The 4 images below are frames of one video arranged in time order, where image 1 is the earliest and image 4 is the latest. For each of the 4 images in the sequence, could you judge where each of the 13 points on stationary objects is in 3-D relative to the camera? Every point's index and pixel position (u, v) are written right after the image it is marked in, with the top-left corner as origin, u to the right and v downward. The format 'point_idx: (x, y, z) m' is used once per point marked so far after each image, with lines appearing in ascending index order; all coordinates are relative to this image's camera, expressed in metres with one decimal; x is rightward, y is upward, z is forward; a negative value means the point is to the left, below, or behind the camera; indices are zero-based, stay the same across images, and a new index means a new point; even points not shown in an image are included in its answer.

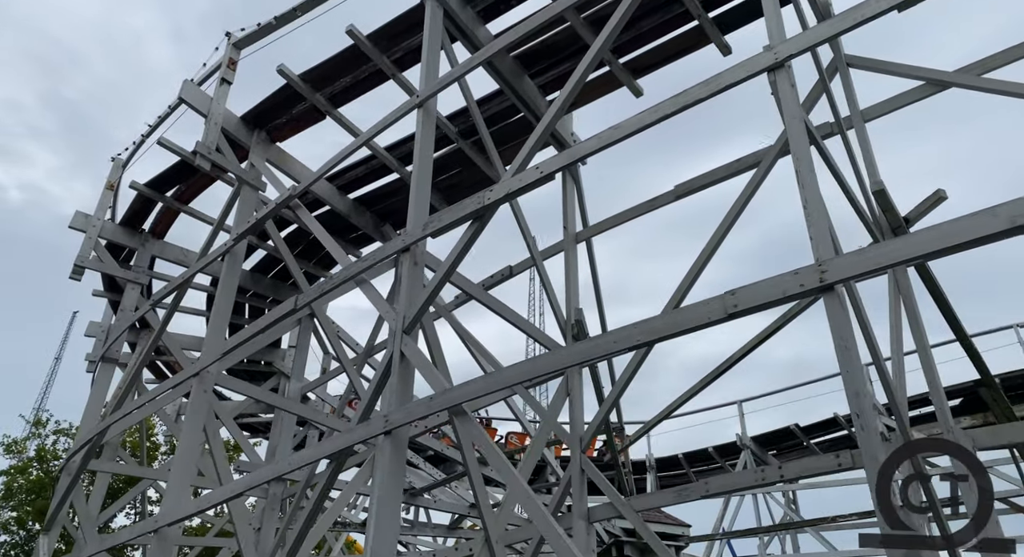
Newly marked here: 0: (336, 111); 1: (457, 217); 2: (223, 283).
0: (-1.8, +1.7, +8.8) m
1: (-0.4, +0.4, +5.5) m
2: (-2.7, 0.0, +8.0) m
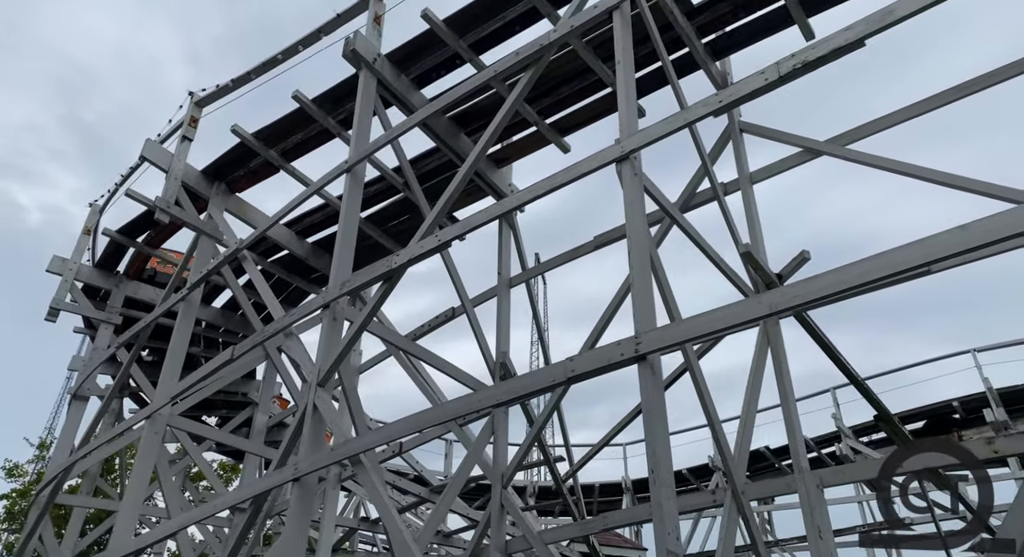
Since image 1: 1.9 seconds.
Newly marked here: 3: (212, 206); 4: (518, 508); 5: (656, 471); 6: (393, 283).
0: (-2.4, +1.2, +9.4) m
1: (-1.0, 0.0, +6.1) m
2: (-3.4, -0.5, +8.7) m
3: (-3.3, +0.8, +9.5) m
4: (+0.1, -2.0, +7.4) m
5: (+0.7, -0.9, +3.9) m
6: (-0.9, 0.0, +6.2) m
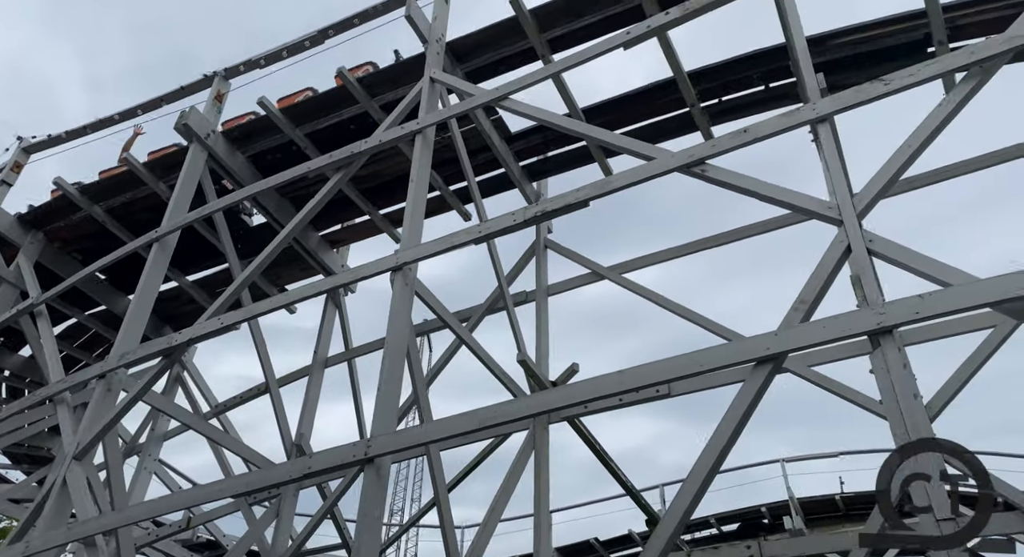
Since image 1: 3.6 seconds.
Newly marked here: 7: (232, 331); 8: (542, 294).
0: (-4.3, +0.6, +9.3) m
1: (-2.6, -0.5, +6.2) m
2: (-5.3, -1.0, +8.3) m
3: (-5.3, +0.3, +9.3) m
4: (-1.9, -2.7, +7.4) m
5: (-0.7, -1.4, +4.2) m
6: (-2.5, -0.6, +6.2) m
7: (-2.0, -0.4, +6.1) m
8: (+0.3, -0.1, +7.6) m
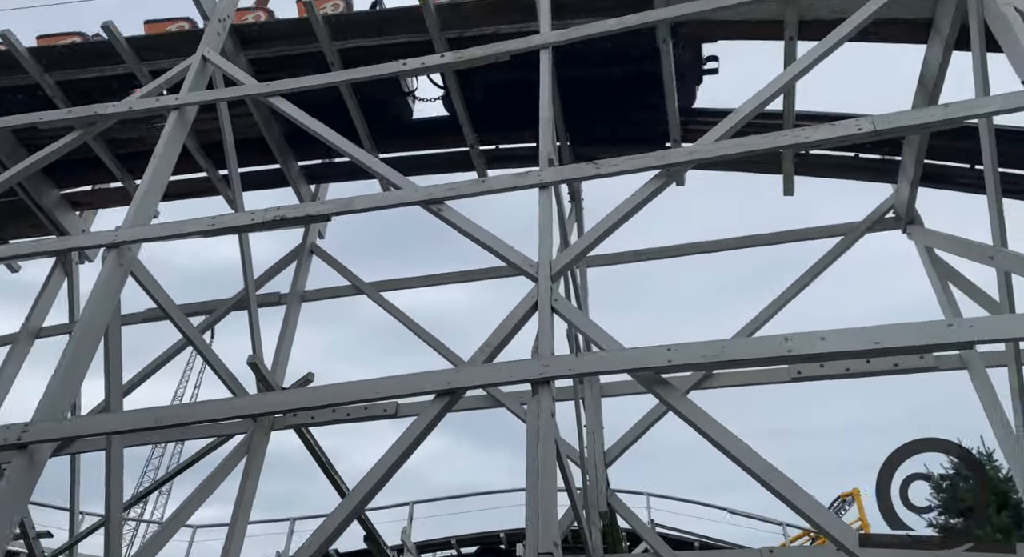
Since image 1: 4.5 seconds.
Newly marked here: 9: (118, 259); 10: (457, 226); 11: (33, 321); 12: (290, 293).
0: (-6.6, +1.4, +7.9) m
1: (-4.4, -0.1, +5.3) m
2: (-7.6, 0.0, +6.6) m
3: (-7.6, +1.2, +7.7) m
4: (-4.4, -2.3, +6.5) m
5: (-2.2, -1.3, +3.8) m
6: (-4.2, -0.1, +5.4) m
7: (-3.7, 0.0, +5.3) m
8: (-1.9, -0.2, +7.3) m
9: (-2.2, +0.1, +4.8) m
10: (-0.2, +0.2, +3.5) m
11: (-4.8, -0.4, +8.6) m
12: (-2.0, -0.1, +7.4) m
